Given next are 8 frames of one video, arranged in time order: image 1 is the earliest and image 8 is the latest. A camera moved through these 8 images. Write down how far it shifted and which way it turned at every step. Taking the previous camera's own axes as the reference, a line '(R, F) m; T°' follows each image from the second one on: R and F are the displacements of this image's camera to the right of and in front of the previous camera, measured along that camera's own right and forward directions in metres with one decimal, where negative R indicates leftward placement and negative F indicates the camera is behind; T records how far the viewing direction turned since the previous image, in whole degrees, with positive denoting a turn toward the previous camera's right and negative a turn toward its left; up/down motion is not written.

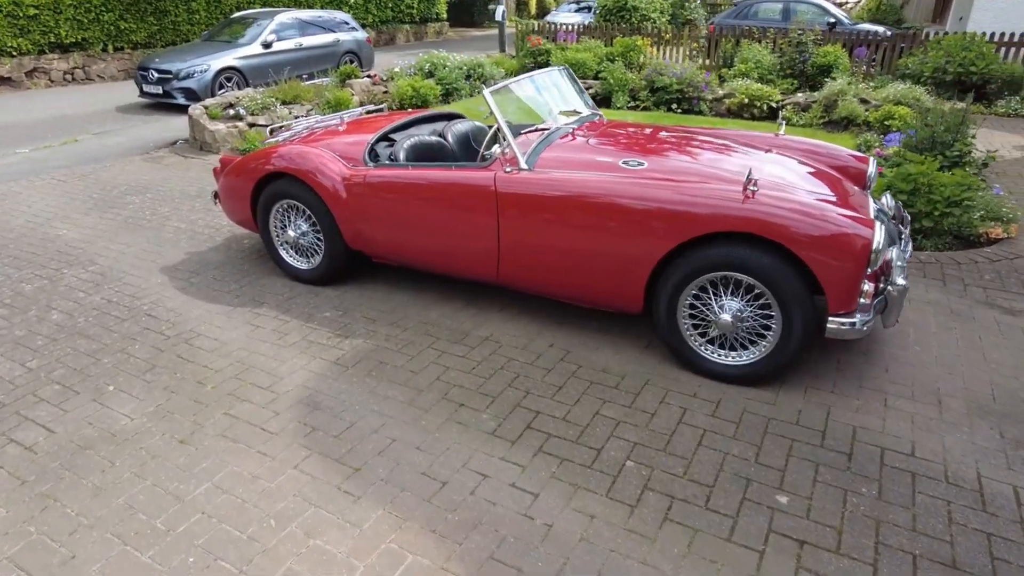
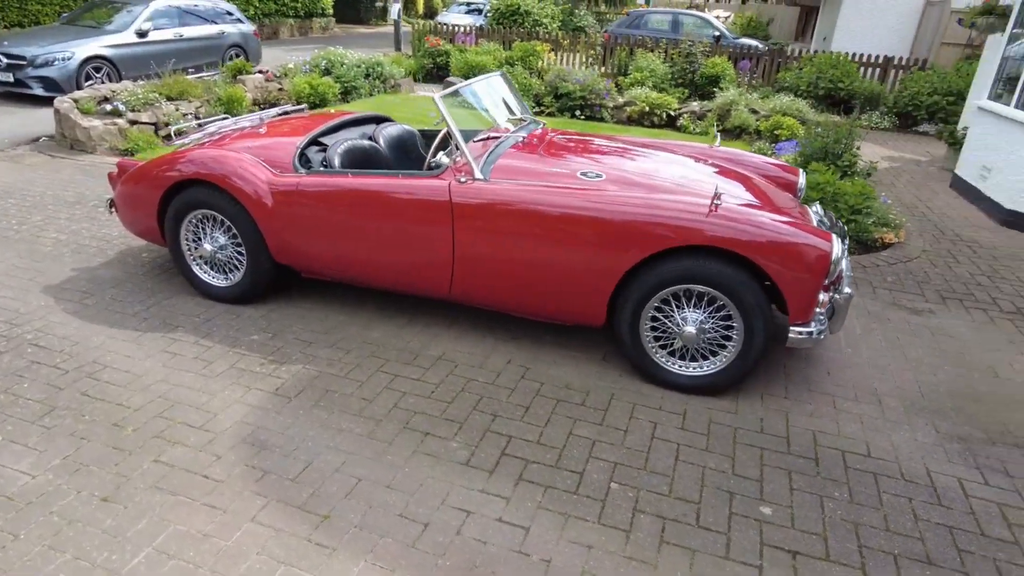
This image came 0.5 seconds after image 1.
(-0.4, +0.2) m; +10°
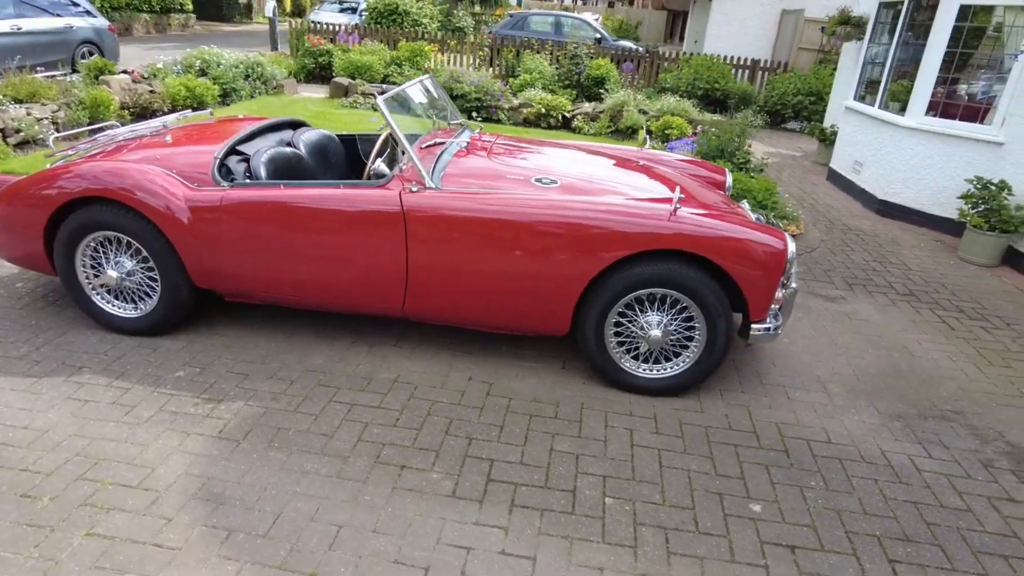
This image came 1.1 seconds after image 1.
(-0.4, +0.2) m; +11°
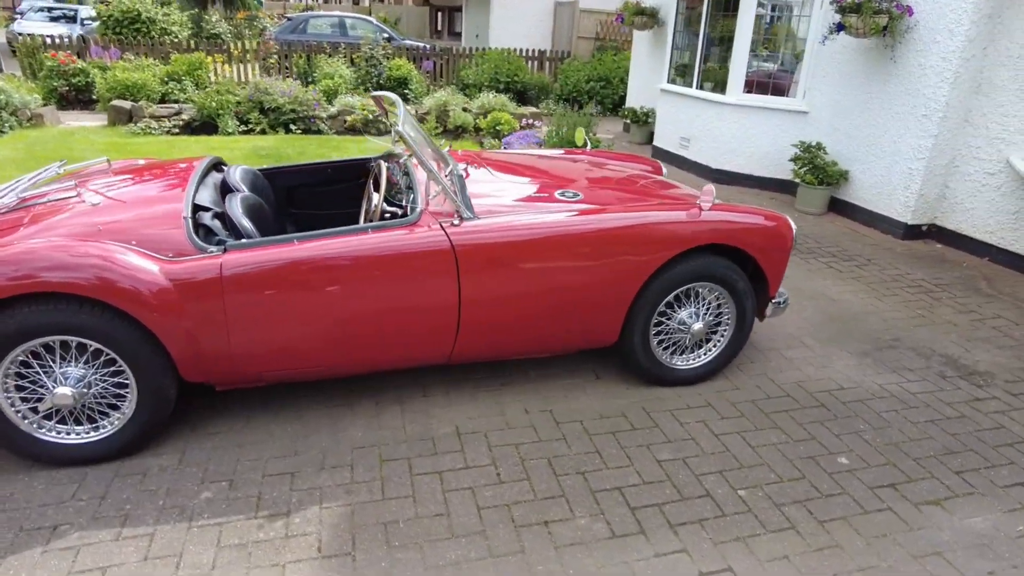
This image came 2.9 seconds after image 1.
(-1.3, +0.4) m; +20°
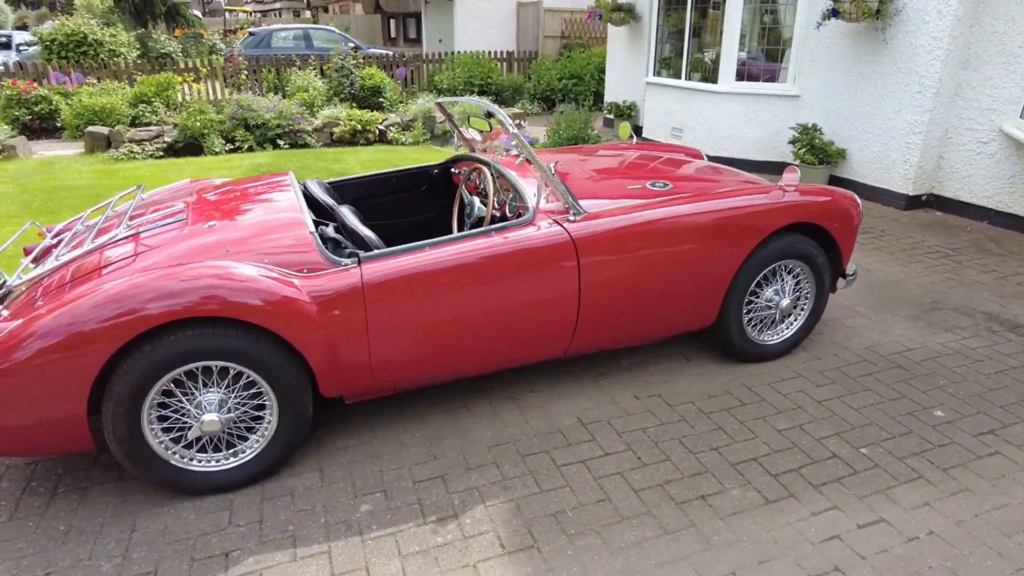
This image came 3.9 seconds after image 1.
(-0.8, 0.0) m; +4°
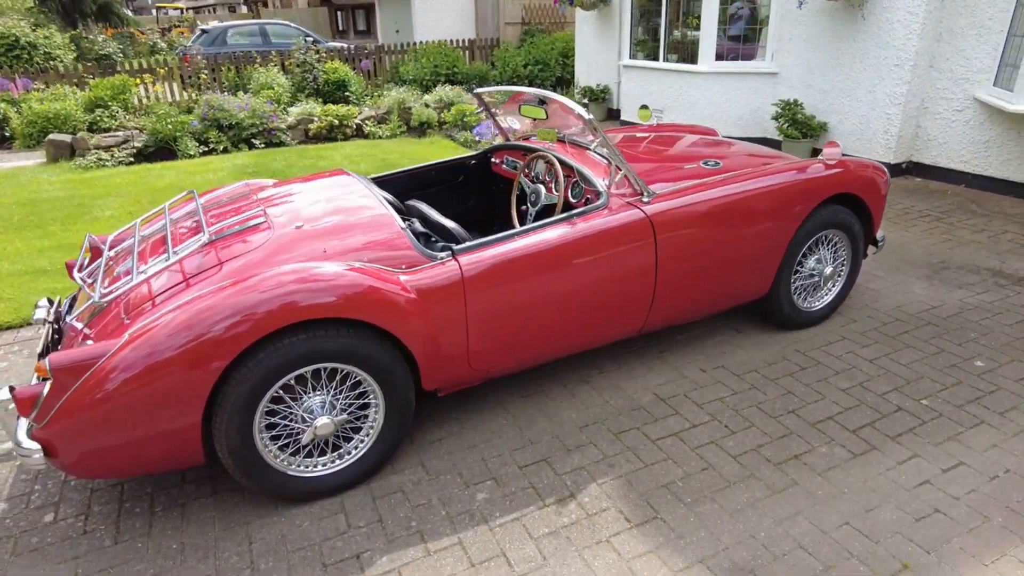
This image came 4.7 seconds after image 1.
(-0.6, 0.0) m; +4°
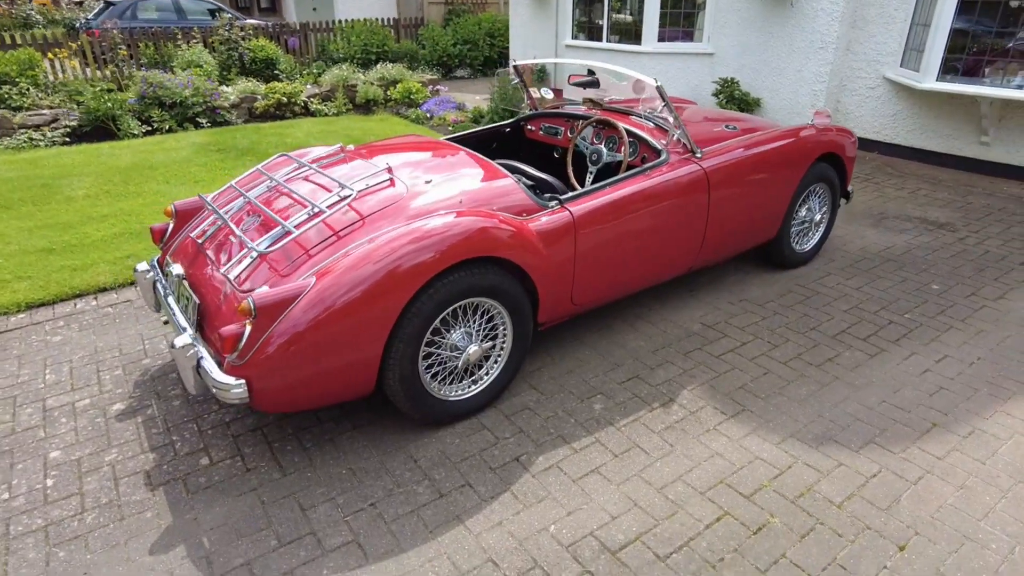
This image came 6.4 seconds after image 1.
(-1.0, -0.3) m; +10°
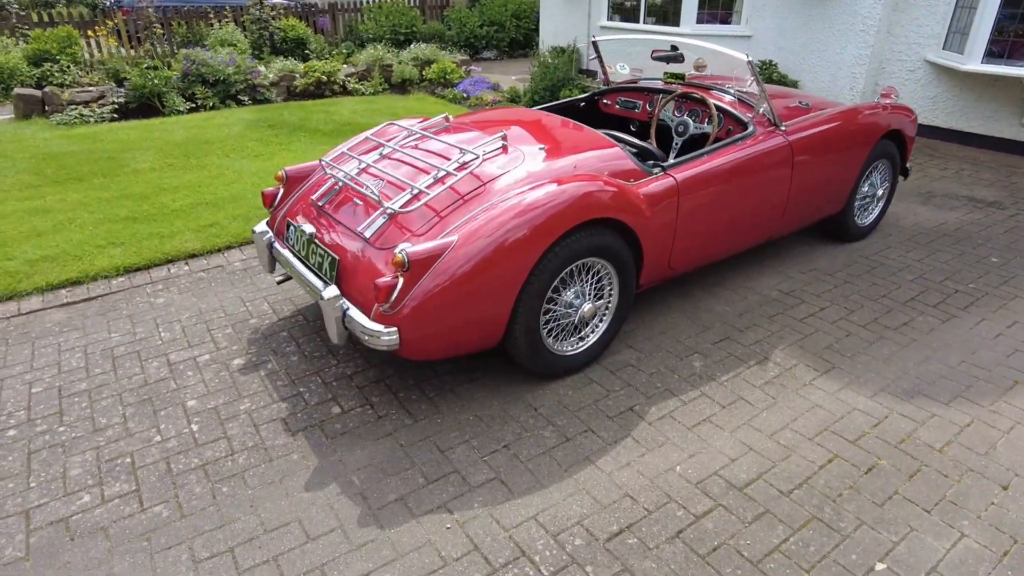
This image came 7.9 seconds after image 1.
(-0.5, -0.2) m; 0°
